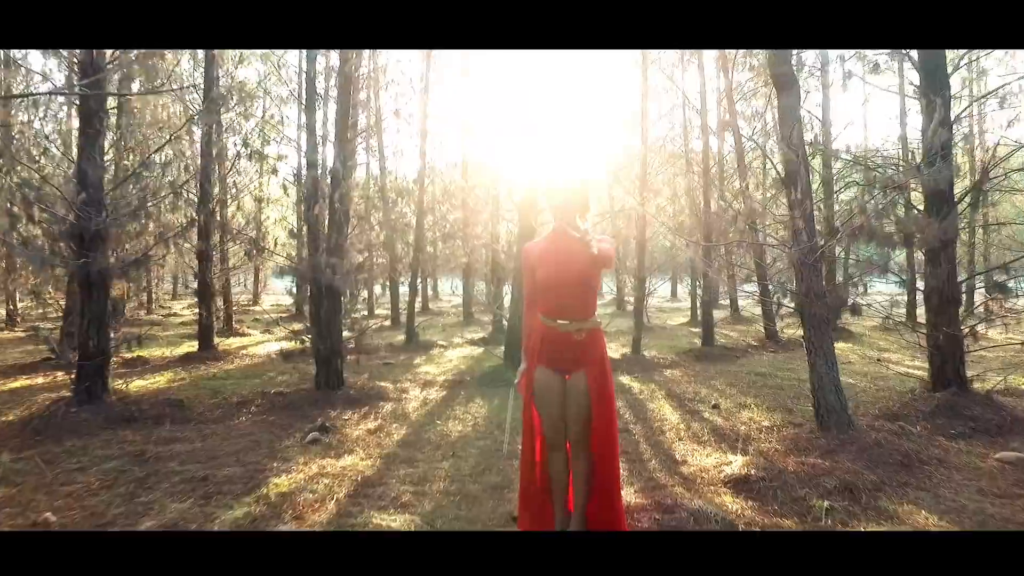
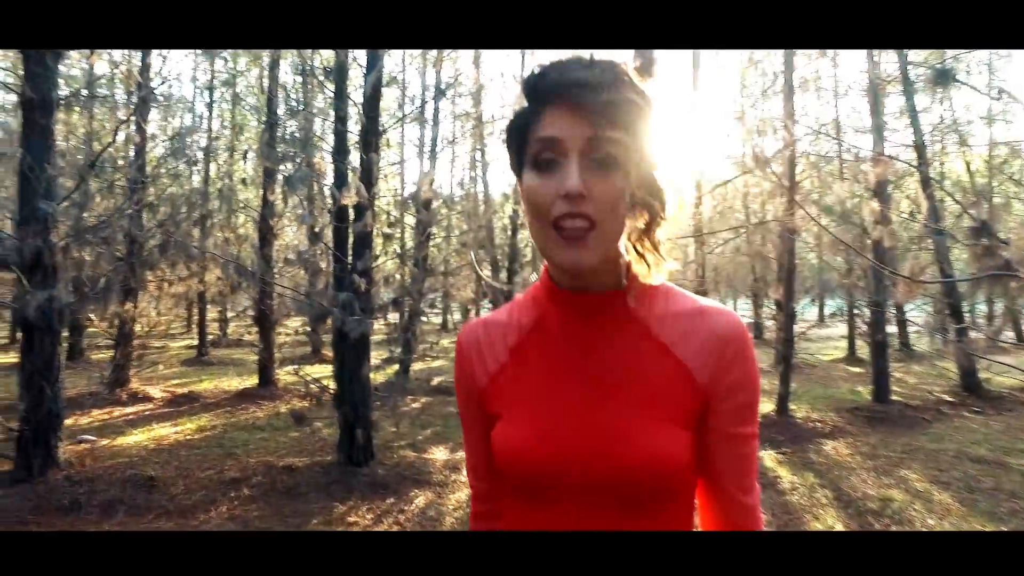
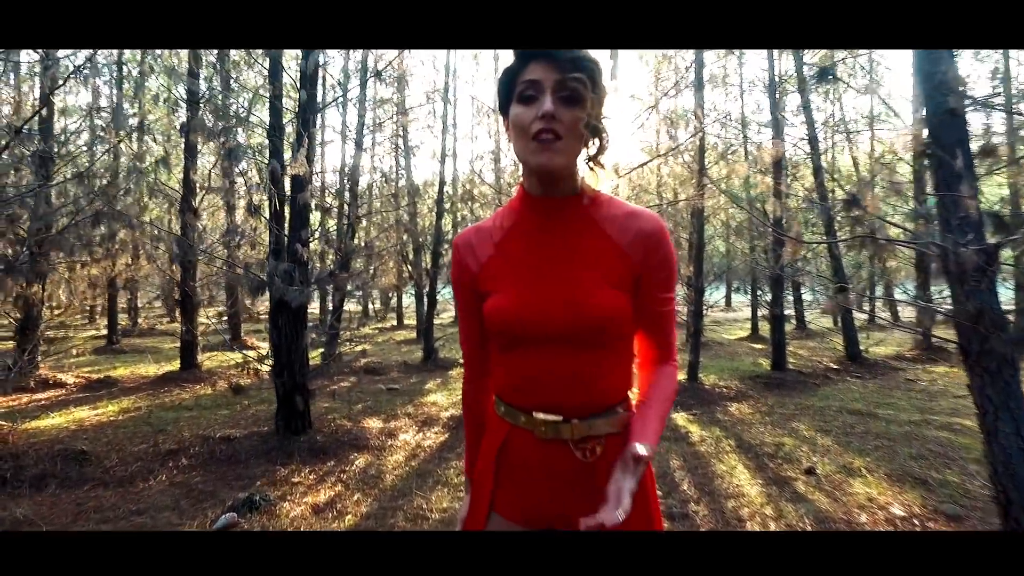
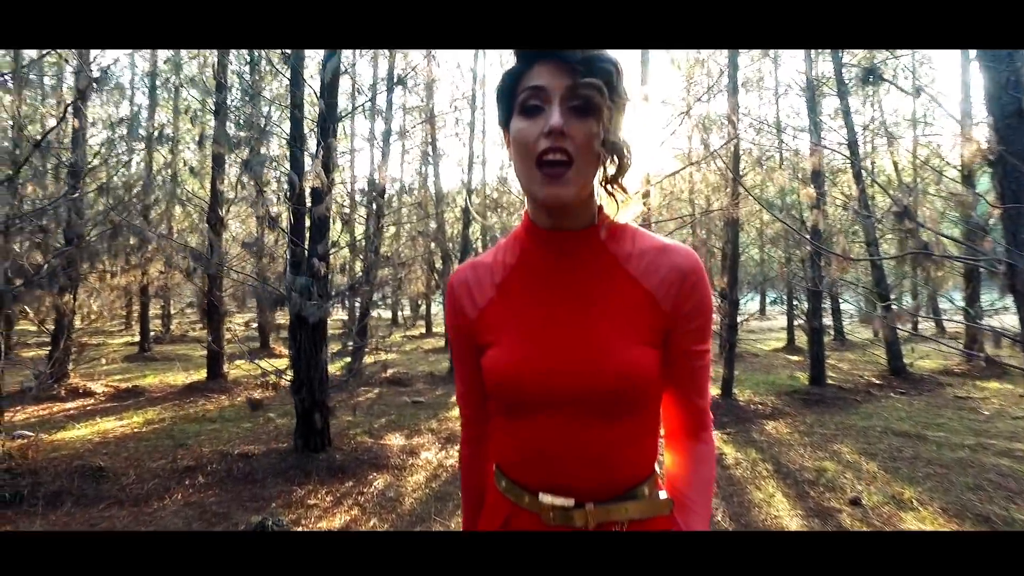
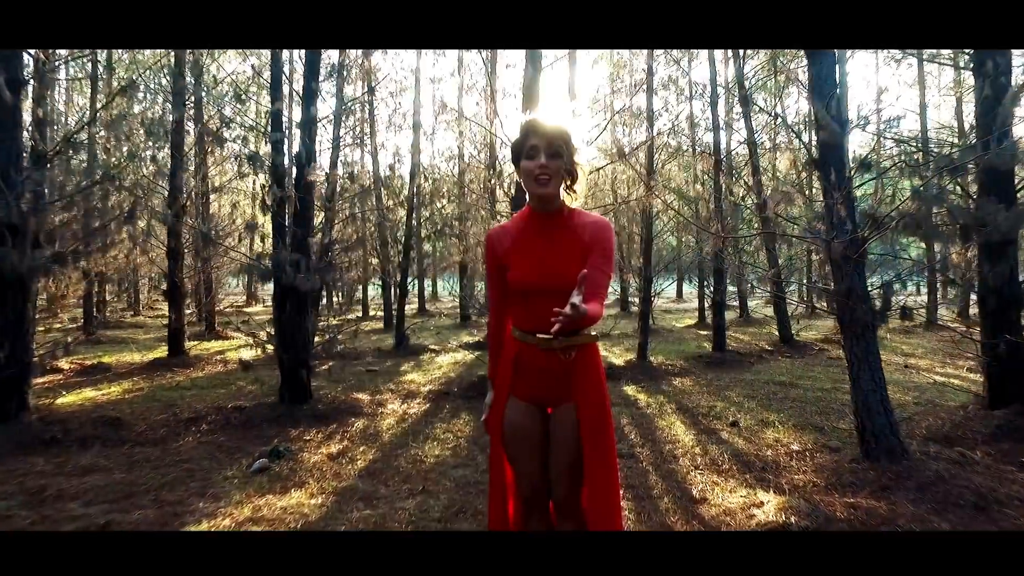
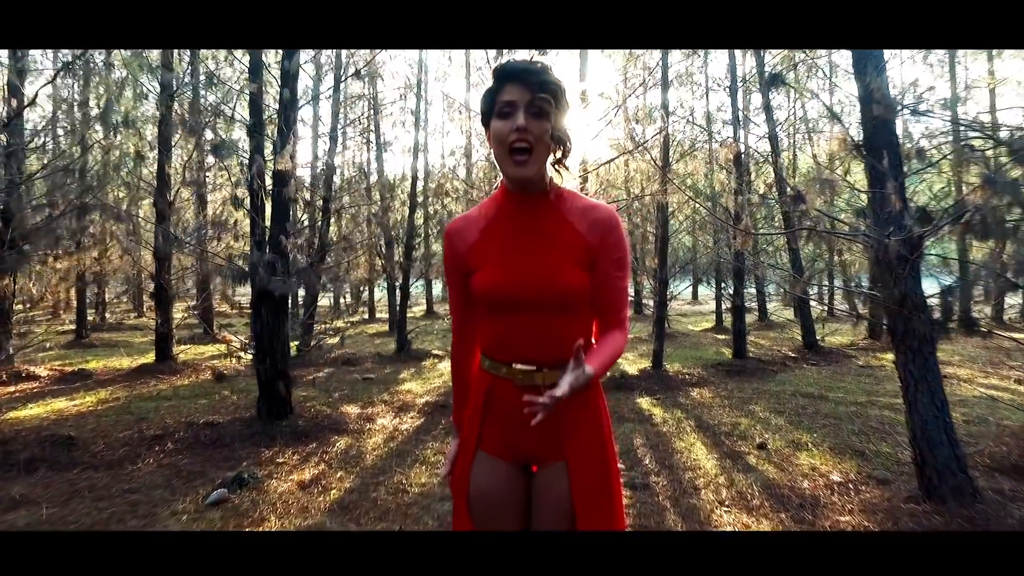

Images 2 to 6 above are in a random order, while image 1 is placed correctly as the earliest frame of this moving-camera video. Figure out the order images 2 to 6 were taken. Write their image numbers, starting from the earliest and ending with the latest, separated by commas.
5, 6, 3, 4, 2
